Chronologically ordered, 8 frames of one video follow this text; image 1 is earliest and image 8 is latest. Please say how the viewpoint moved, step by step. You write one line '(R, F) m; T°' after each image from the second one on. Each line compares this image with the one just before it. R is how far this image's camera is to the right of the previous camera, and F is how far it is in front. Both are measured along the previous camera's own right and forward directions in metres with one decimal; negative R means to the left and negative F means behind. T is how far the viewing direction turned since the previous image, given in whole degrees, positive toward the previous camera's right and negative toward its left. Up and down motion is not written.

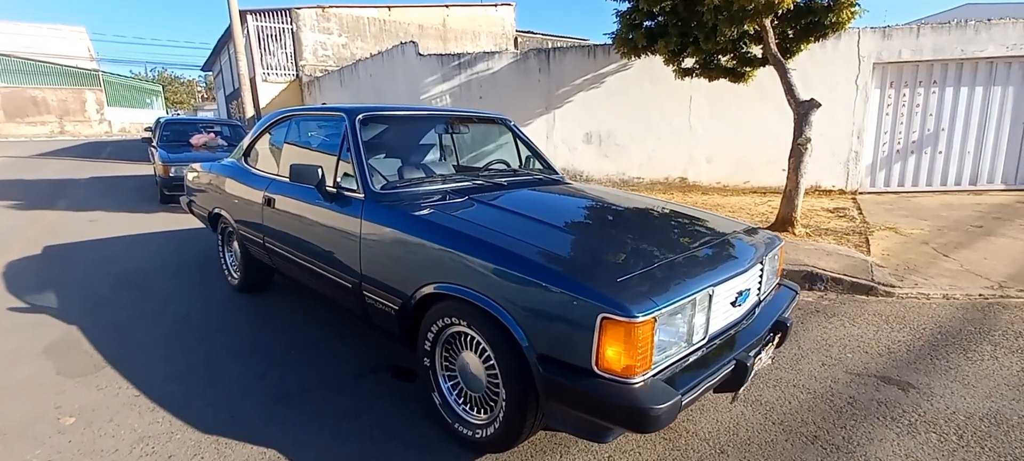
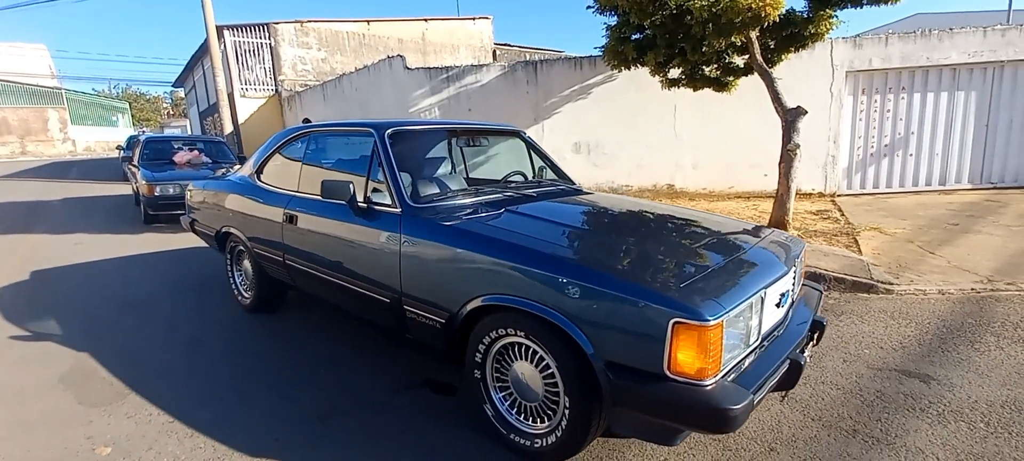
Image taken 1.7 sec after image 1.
(-0.3, 0.0) m; +3°
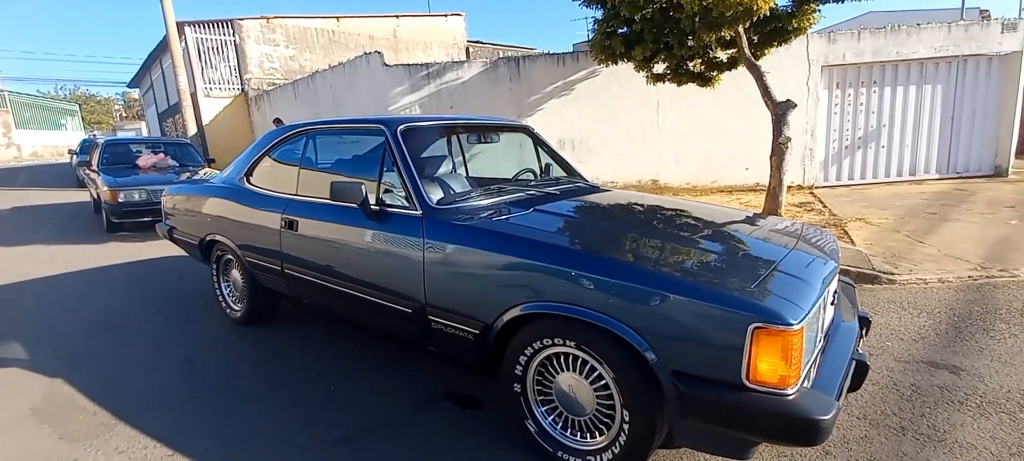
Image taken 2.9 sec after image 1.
(-0.3, +0.2) m; +3°
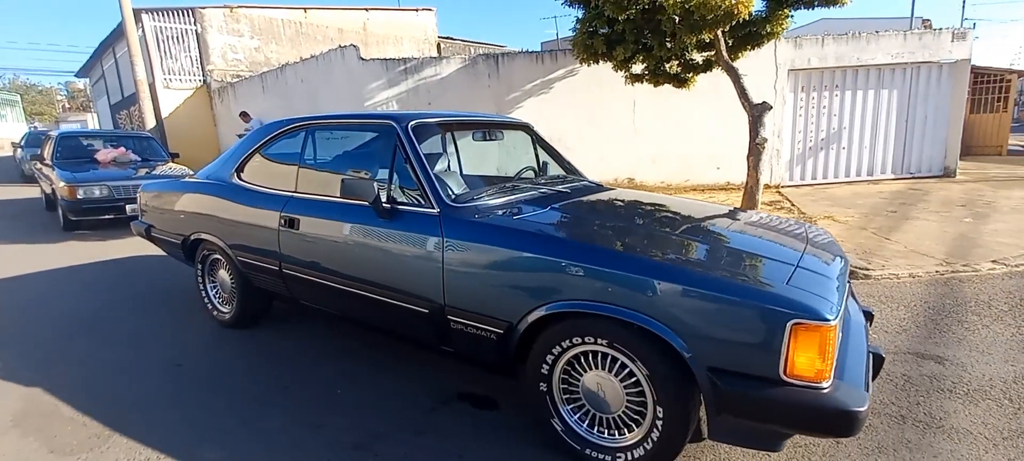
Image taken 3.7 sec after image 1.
(-0.3, 0.0) m; +4°
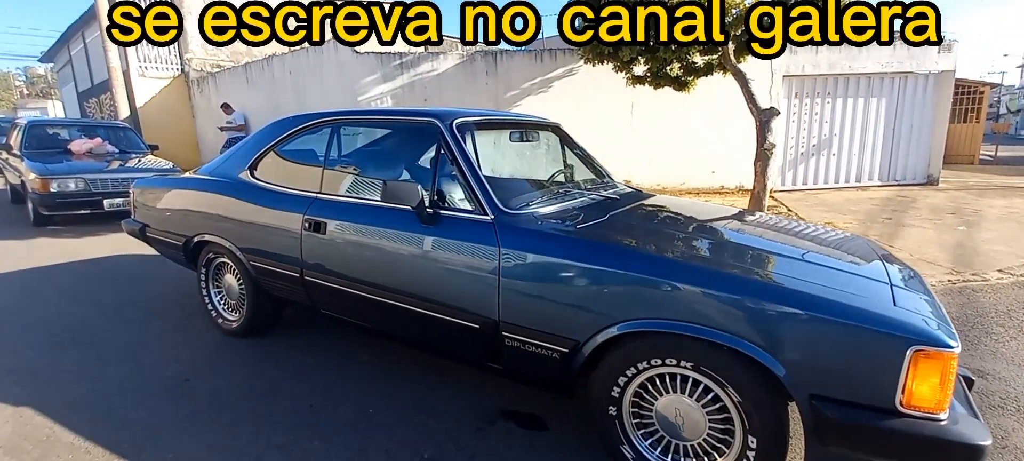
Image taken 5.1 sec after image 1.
(-0.4, +0.2) m; +3°
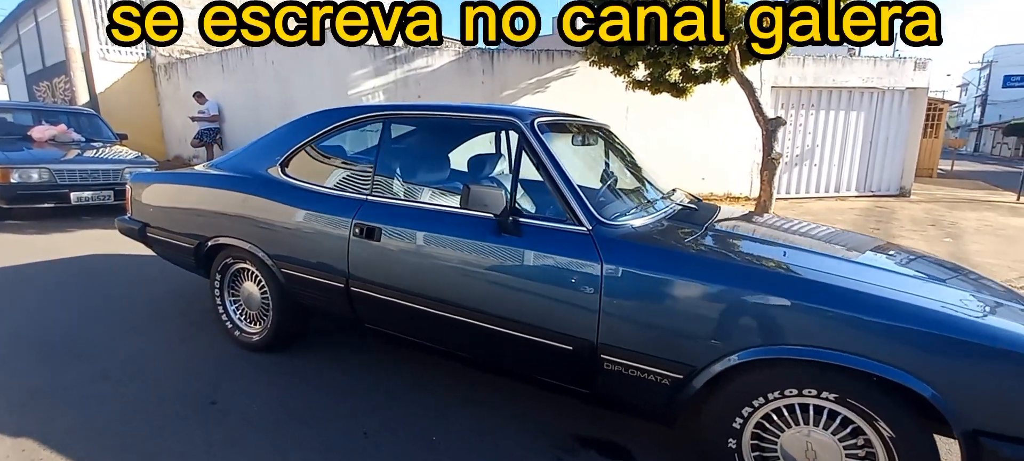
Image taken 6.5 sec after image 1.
(-0.6, +0.2) m; +4°
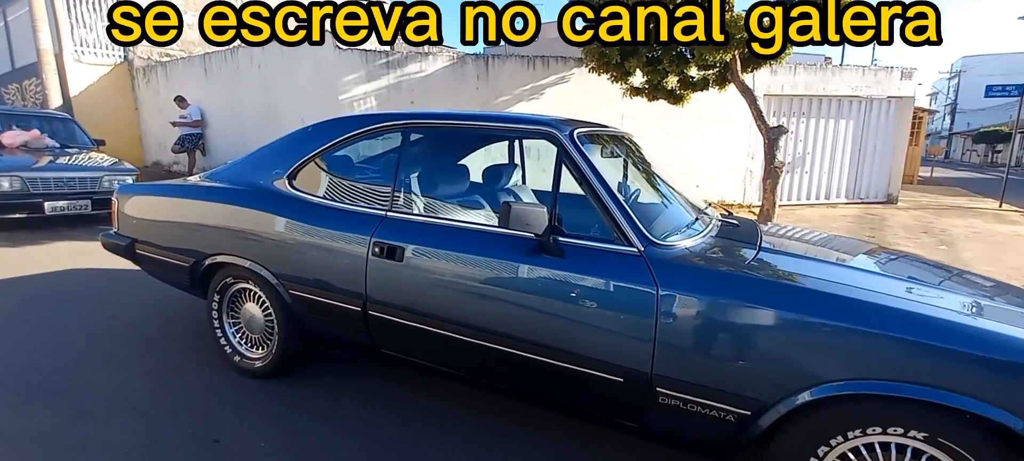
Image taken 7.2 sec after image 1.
(-0.2, +0.2) m; +2°
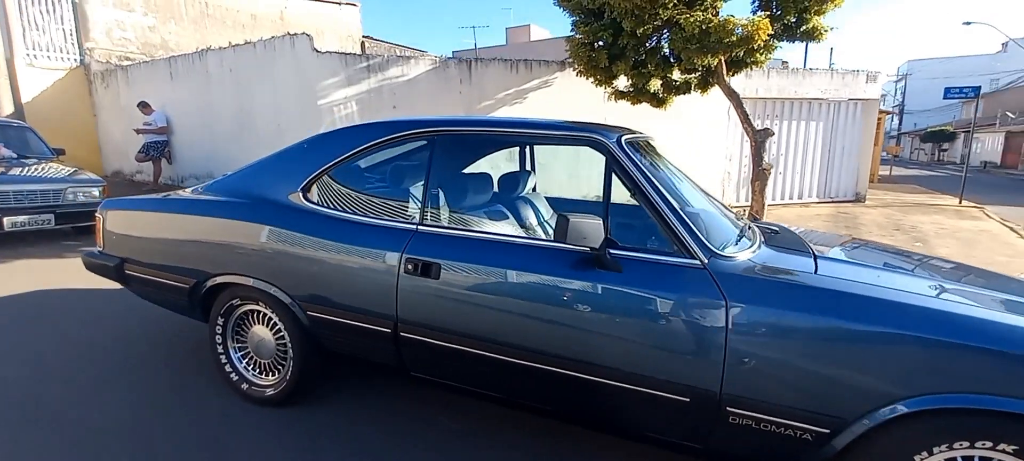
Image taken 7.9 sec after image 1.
(-0.3, +0.1) m; +4°
